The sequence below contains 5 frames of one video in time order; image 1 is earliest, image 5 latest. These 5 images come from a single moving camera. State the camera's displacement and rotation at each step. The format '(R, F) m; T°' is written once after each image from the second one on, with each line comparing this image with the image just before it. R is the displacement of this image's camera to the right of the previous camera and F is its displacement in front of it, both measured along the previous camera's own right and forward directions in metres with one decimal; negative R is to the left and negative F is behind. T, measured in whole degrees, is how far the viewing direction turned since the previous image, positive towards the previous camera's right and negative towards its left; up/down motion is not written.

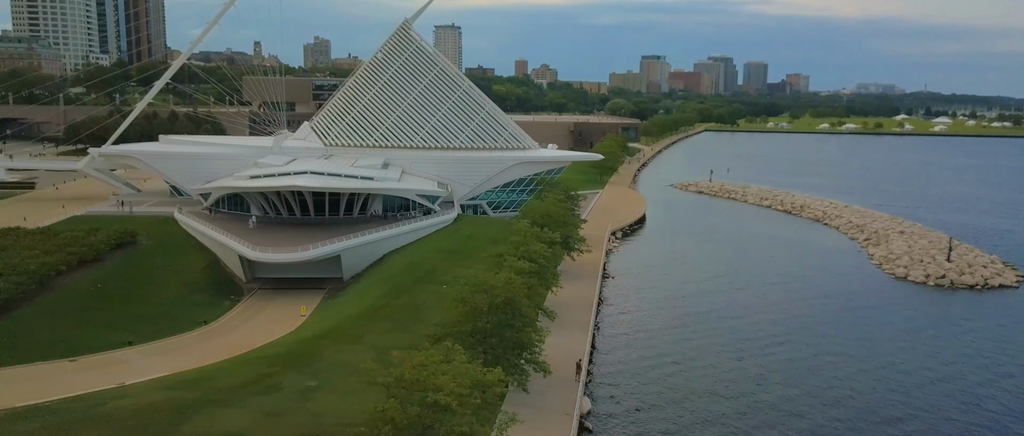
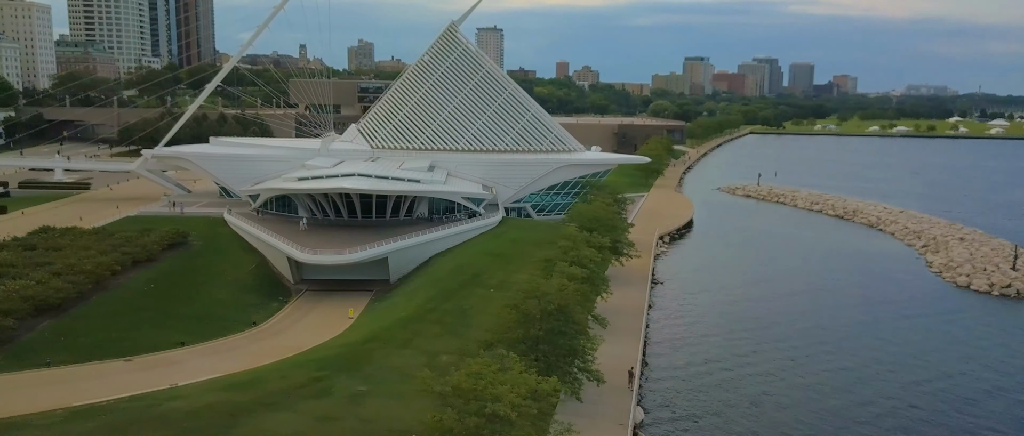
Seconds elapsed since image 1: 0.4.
(-0.3, +0.4) m; -3°
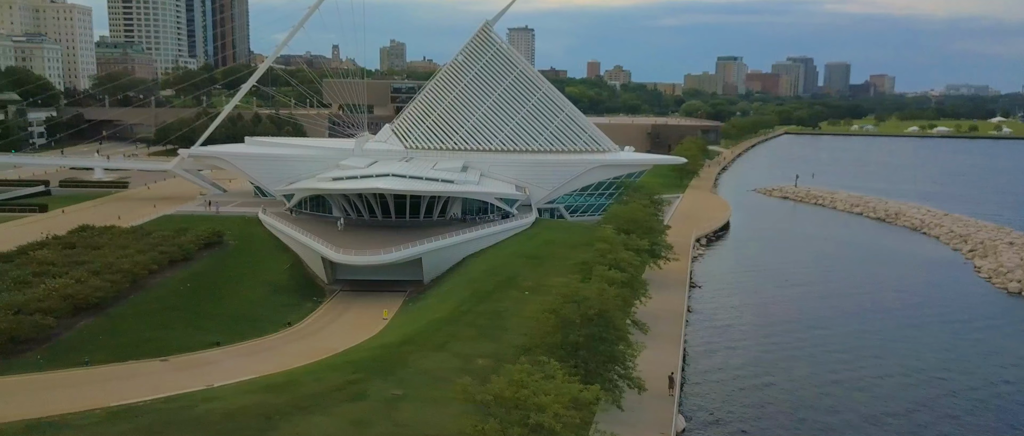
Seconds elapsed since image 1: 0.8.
(-0.2, +0.4) m; -2°
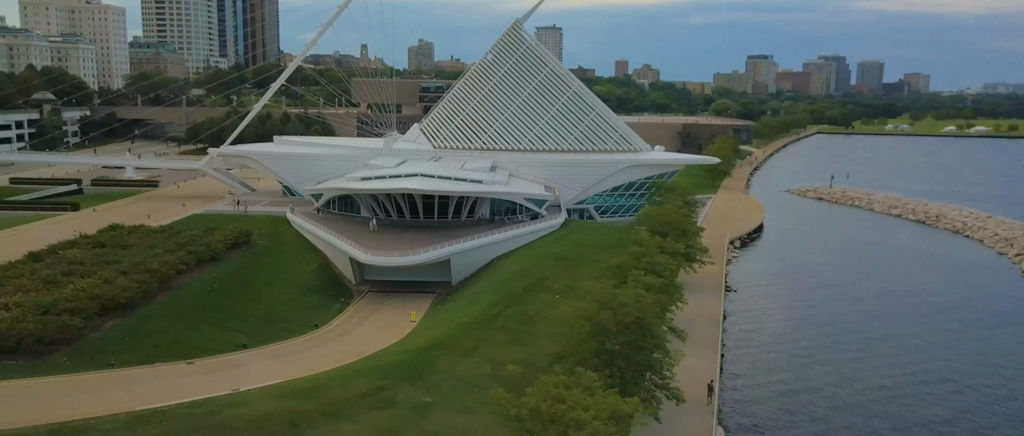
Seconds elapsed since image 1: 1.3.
(-0.2, +0.6) m; -2°
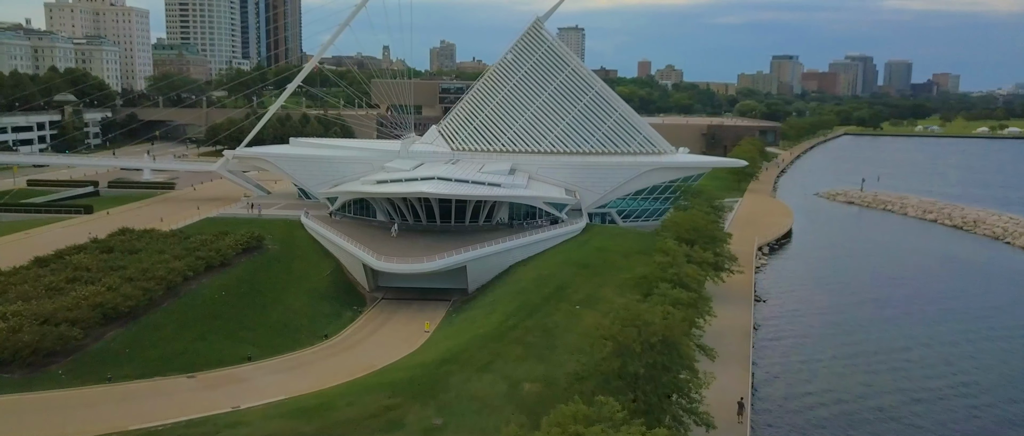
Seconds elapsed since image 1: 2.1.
(+0.1, +1.3) m; -2°
